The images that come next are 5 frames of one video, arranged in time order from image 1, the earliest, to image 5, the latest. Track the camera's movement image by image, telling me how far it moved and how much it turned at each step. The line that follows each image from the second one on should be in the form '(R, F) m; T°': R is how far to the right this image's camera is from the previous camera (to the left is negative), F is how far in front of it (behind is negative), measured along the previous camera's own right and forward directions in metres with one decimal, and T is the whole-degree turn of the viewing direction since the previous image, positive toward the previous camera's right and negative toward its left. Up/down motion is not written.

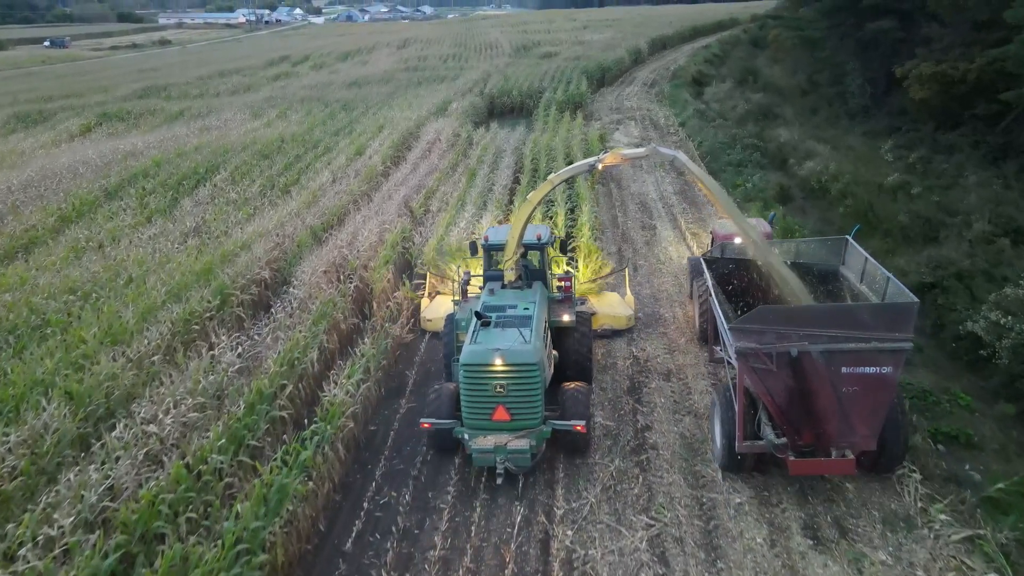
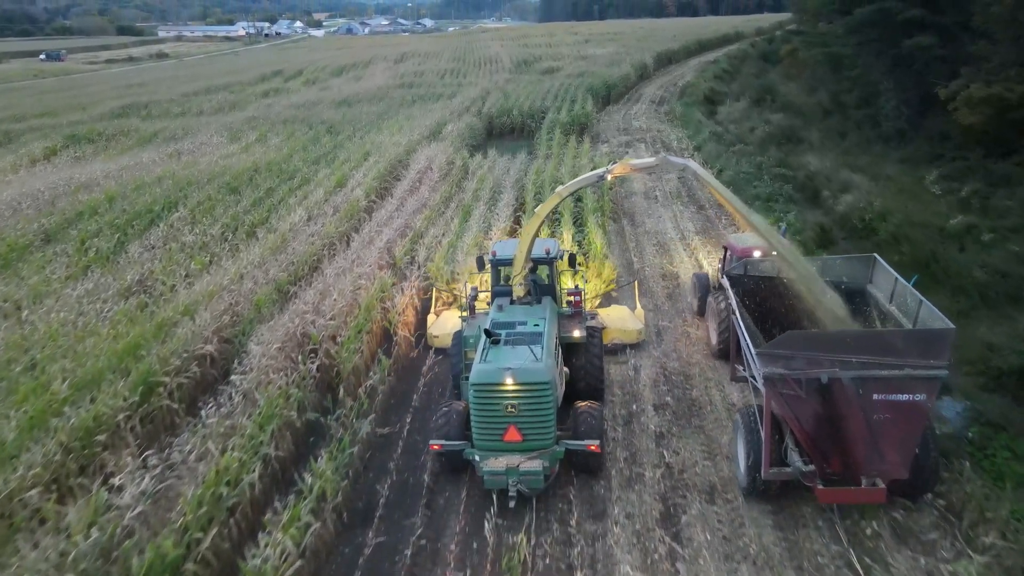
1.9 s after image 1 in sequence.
(0.0, +1.5) m; 0°
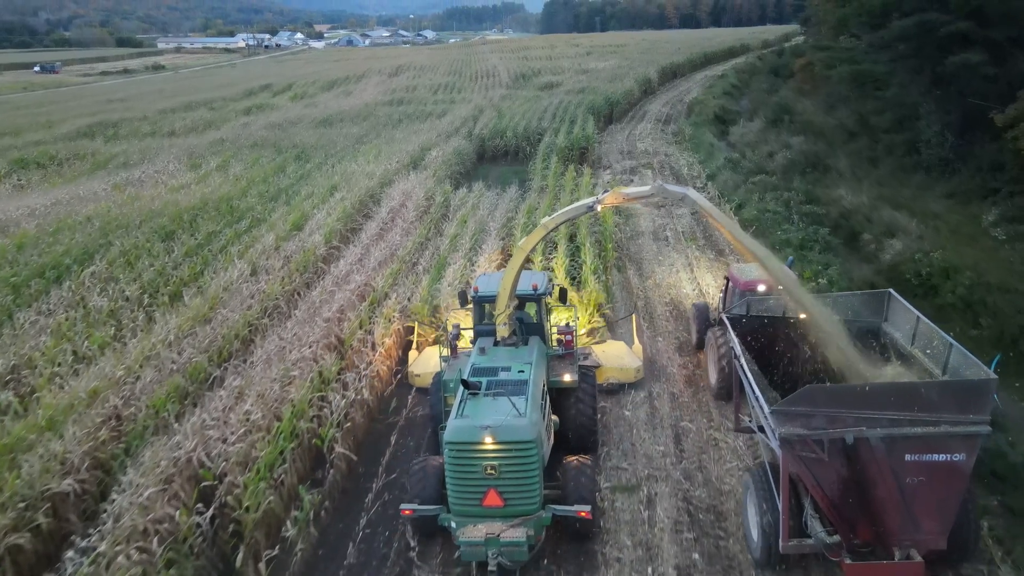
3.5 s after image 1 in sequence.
(+0.2, +1.8) m; 0°
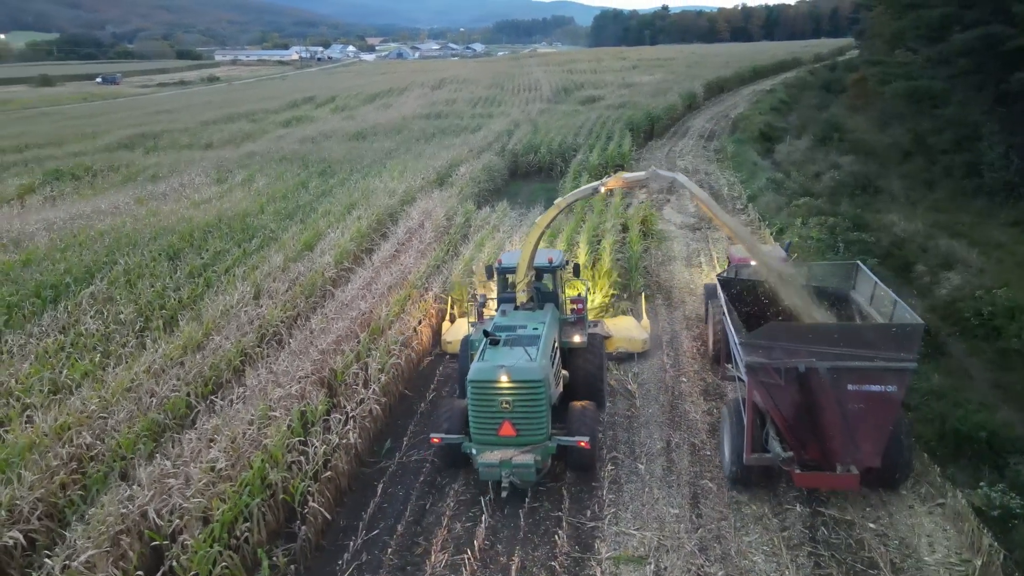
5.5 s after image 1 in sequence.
(+0.3, +0.6) m; -3°
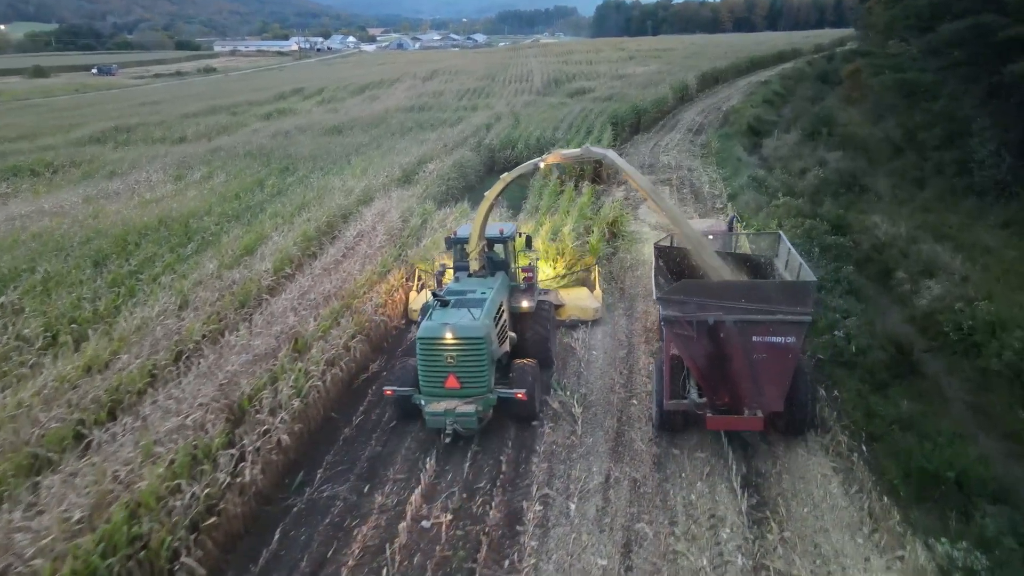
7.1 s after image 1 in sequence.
(+0.6, +0.6) m; 0°
